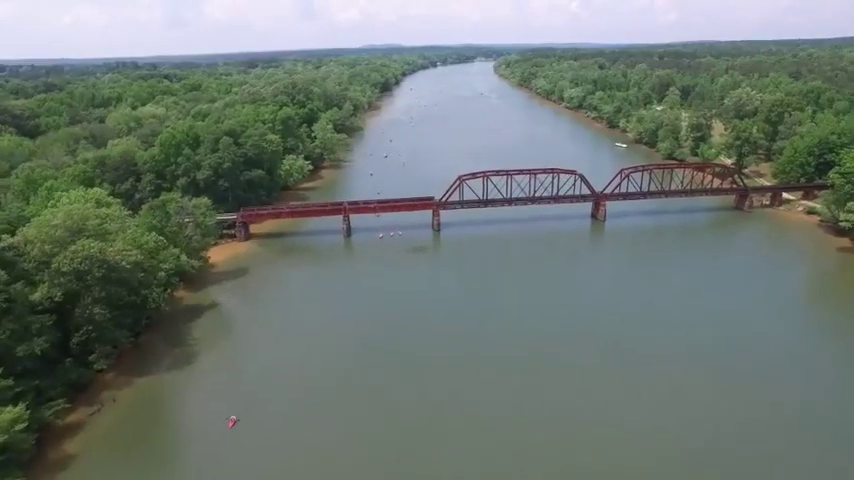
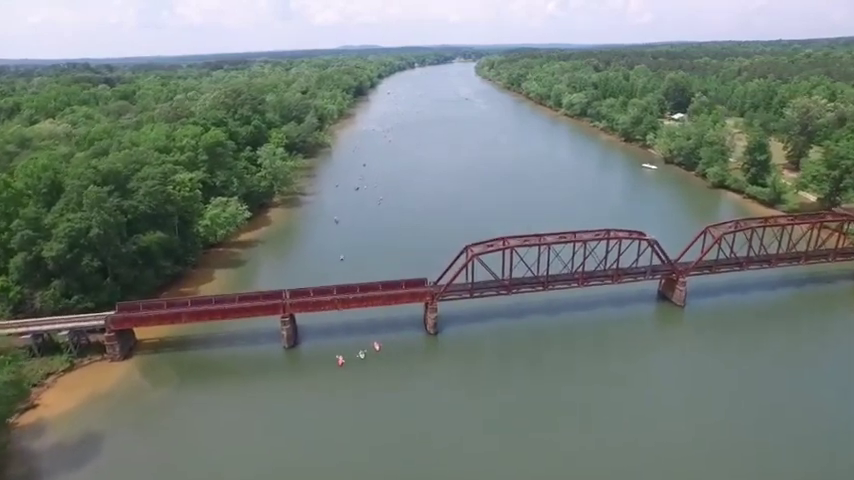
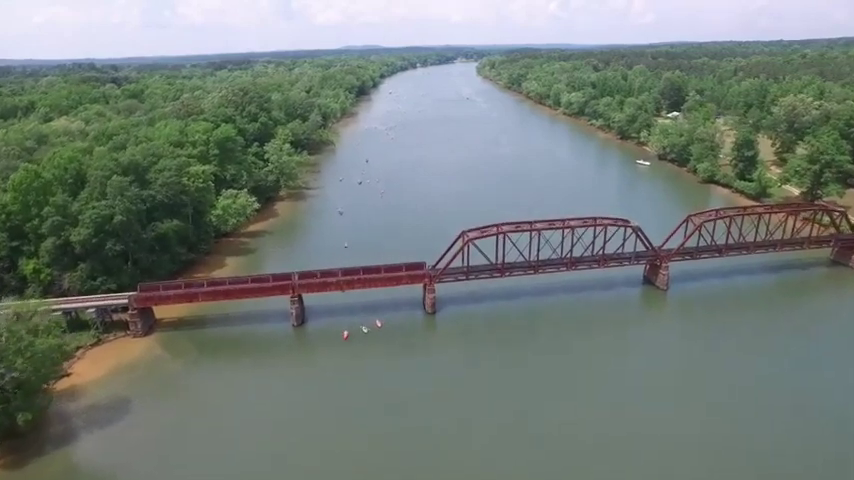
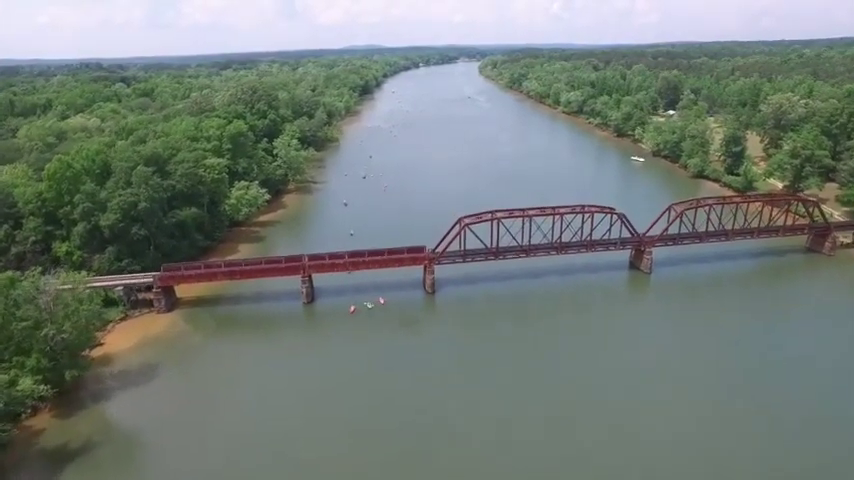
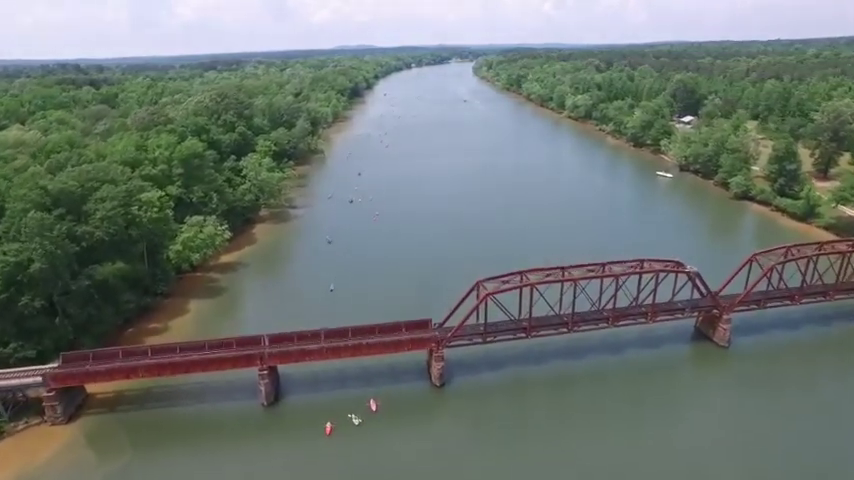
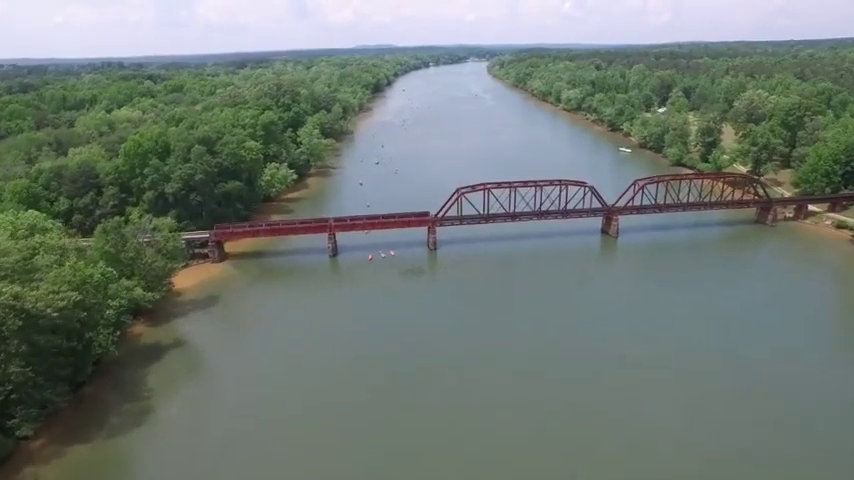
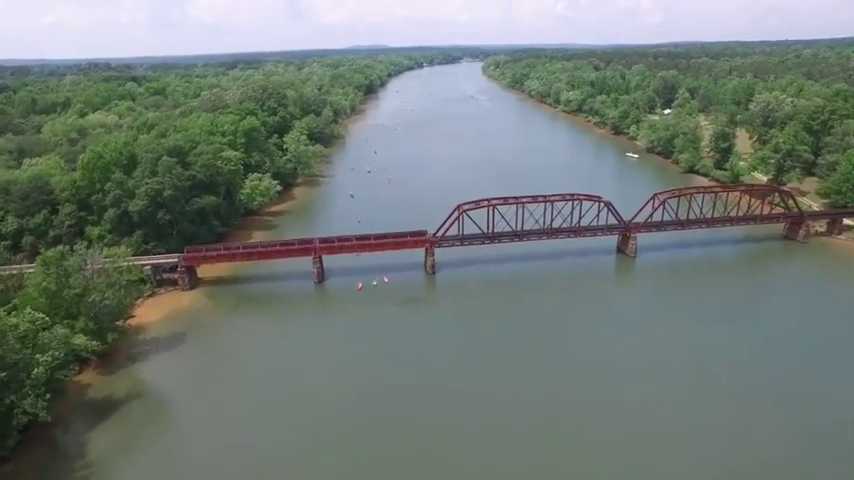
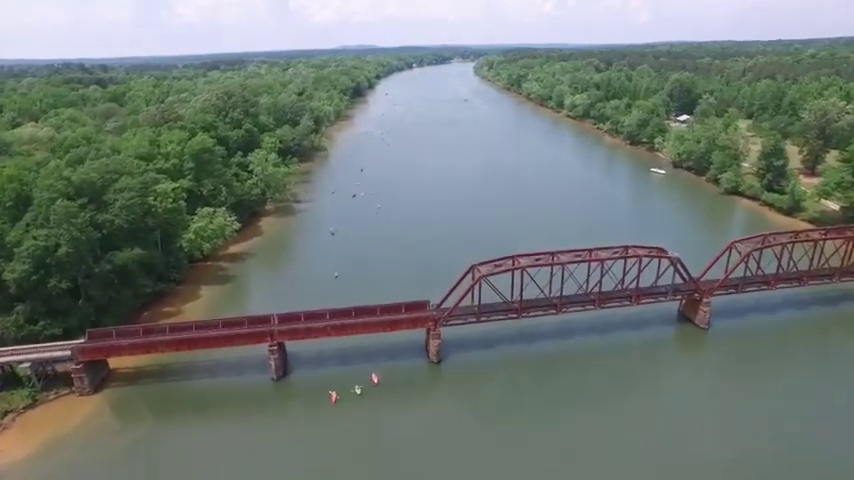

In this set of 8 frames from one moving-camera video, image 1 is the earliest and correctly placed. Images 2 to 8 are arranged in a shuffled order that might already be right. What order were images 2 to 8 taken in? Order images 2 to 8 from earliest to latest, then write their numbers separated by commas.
6, 7, 4, 3, 2, 8, 5
